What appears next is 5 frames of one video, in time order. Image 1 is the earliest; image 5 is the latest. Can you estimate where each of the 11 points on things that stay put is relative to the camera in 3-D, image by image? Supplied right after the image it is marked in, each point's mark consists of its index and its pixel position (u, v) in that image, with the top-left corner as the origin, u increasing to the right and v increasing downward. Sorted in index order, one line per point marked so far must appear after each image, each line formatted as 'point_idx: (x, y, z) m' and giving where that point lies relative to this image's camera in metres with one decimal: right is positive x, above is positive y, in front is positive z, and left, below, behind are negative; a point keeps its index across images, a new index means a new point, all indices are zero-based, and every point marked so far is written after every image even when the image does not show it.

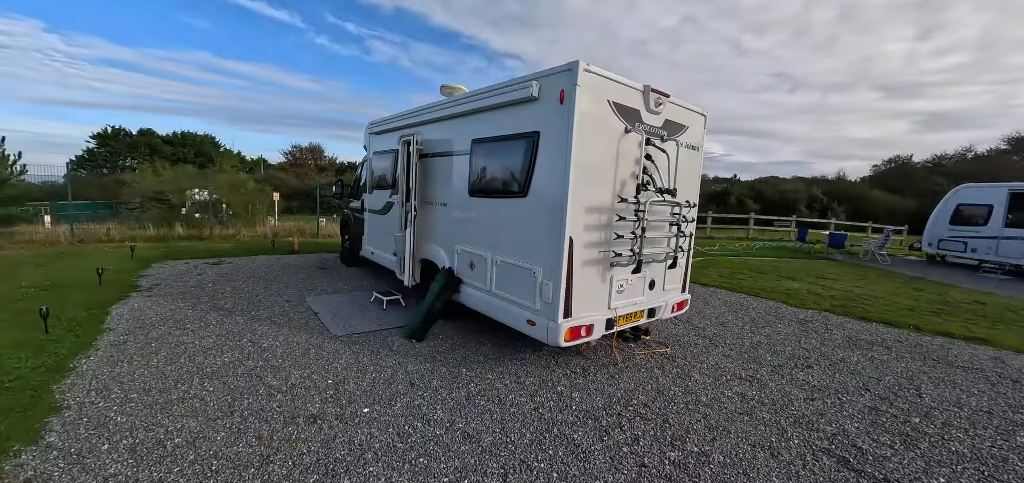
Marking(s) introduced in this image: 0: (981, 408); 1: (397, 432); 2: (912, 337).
0: (+4.0, -1.4, +3.6) m
1: (-0.8, -1.2, +2.8) m
2: (+5.3, -1.3, +5.6) m
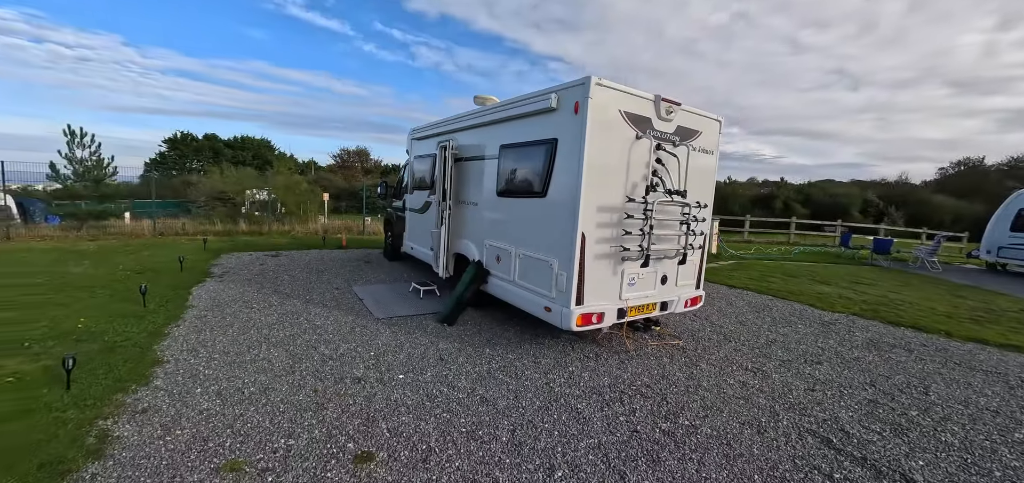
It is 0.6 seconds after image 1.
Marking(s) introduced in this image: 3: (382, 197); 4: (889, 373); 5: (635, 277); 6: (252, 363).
0: (+4.2, -1.5, +3.6) m
1: (-0.7, -1.2, +3.3) m
2: (+5.6, -1.3, +5.5) m
3: (-3.0, +1.0, +9.5) m
4: (+3.9, -1.4, +4.3) m
5: (+1.2, -0.4, +4.1) m
6: (-2.3, -1.1, +3.7) m
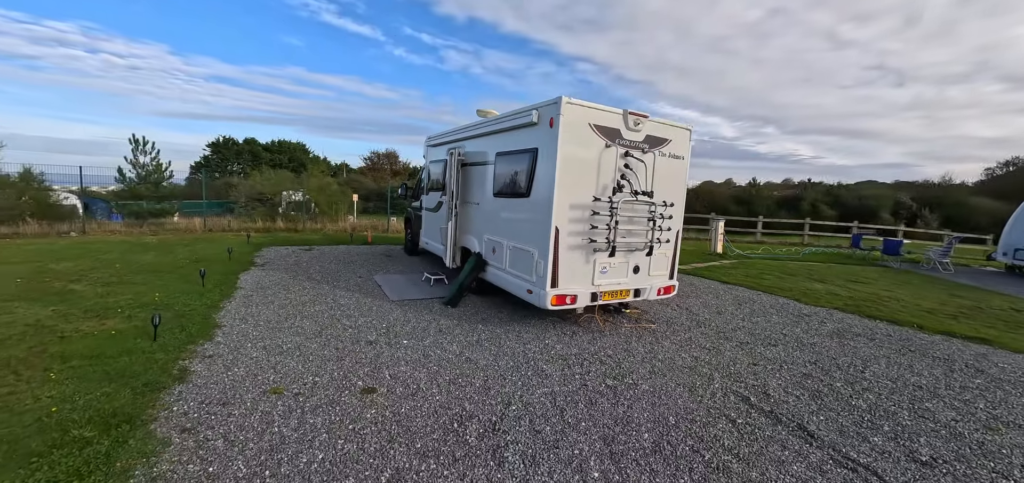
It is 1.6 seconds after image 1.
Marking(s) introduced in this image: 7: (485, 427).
0: (+4.0, -1.4, +4.1) m
1: (-0.9, -1.1, +4.1) m
2: (+5.6, -1.3, +5.9) m
3: (-2.7, +1.1, +10.4) m
4: (+3.8, -1.3, +4.8) m
5: (+1.1, -0.3, +4.8) m
6: (-2.4, -0.9, +4.6) m
7: (-0.2, -1.3, +2.8) m
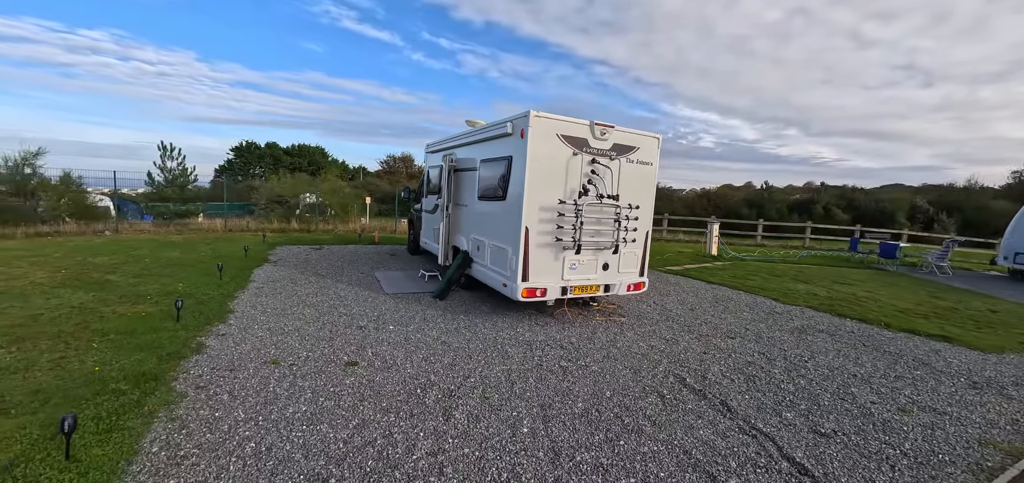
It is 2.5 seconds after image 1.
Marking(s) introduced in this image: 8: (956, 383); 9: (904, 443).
0: (+3.7, -1.4, +4.5) m
1: (-1.2, -1.1, +4.6) m
2: (+5.3, -1.3, +6.2) m
3: (-2.8, +1.1, +11.1) m
4: (+3.5, -1.3, +5.2) m
5: (+0.8, -0.3, +5.3) m
6: (-2.7, -0.9, +5.2) m
7: (-0.6, -1.2, +3.4) m
8: (+4.7, -1.5, +4.4) m
9: (+3.0, -1.5, +3.2) m
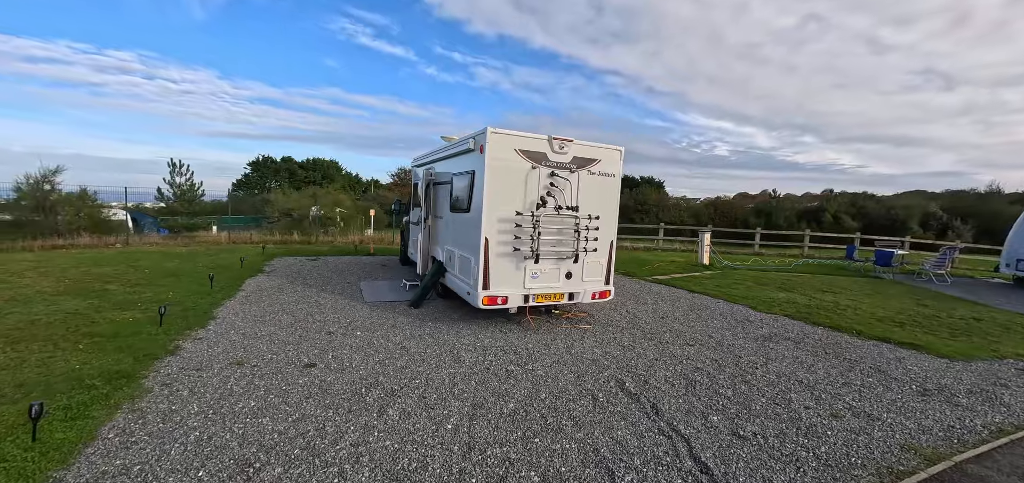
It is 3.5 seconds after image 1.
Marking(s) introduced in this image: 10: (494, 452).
0: (+3.2, -1.5, +4.6) m
1: (-1.7, -1.2, +4.9) m
2: (+4.9, -1.4, +6.2) m
3: (-3.1, +0.8, +11.4) m
4: (+3.0, -1.4, +5.3) m
5: (+0.3, -0.4, +5.5) m
6: (-3.2, -1.1, +5.5) m
7: (-1.1, -1.3, +3.6) m
8: (+4.2, -1.6, +4.5) m
9: (+2.5, -1.6, +3.3) m
10: (-0.1, -1.4, +2.8) m
